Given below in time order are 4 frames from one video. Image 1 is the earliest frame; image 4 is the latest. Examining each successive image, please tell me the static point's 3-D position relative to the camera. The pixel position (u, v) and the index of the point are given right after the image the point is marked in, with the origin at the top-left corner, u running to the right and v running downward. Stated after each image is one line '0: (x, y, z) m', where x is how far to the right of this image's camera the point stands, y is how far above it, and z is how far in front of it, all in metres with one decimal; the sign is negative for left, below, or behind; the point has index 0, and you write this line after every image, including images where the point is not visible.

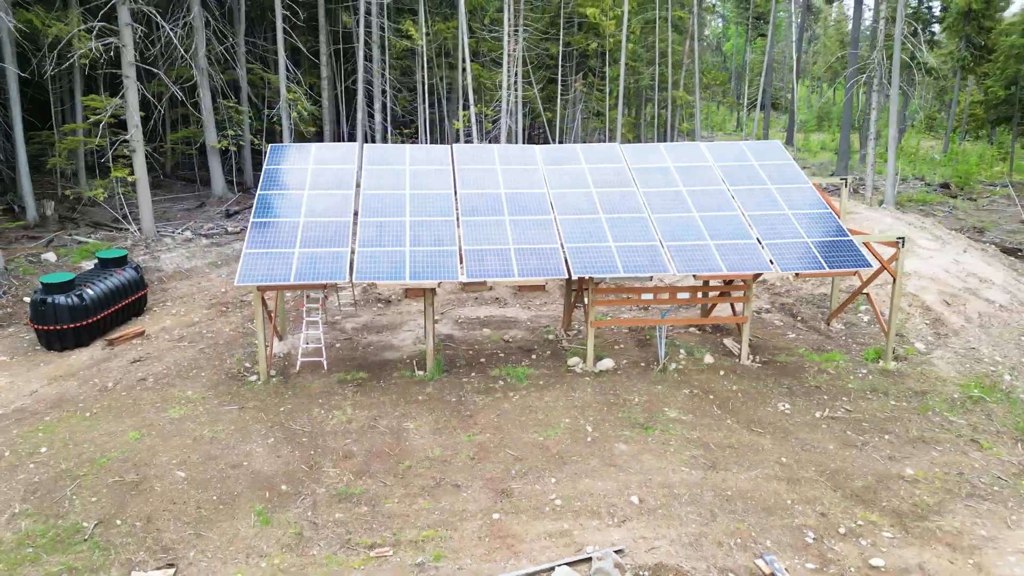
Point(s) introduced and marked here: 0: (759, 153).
0: (+3.4, +1.7, +10.2) m
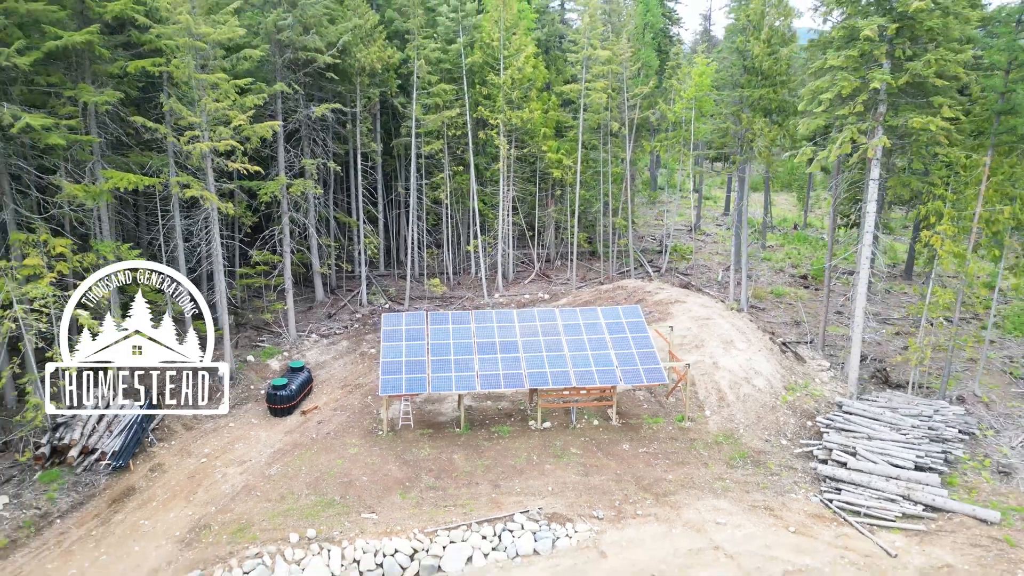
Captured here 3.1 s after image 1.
0: (+3.1, -0.8, +19.5) m
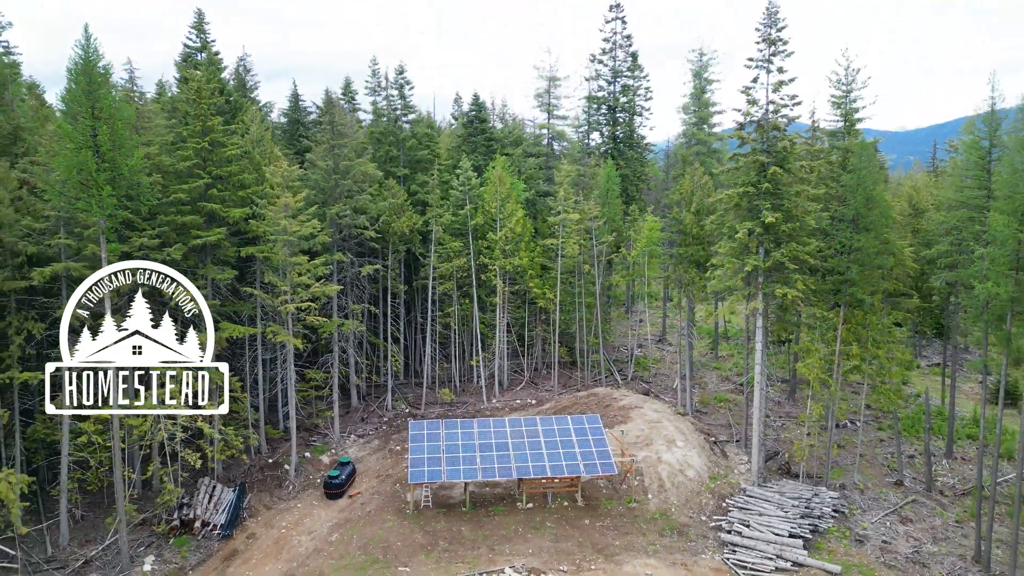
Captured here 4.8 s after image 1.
0: (+2.8, -5.0, +26.4) m
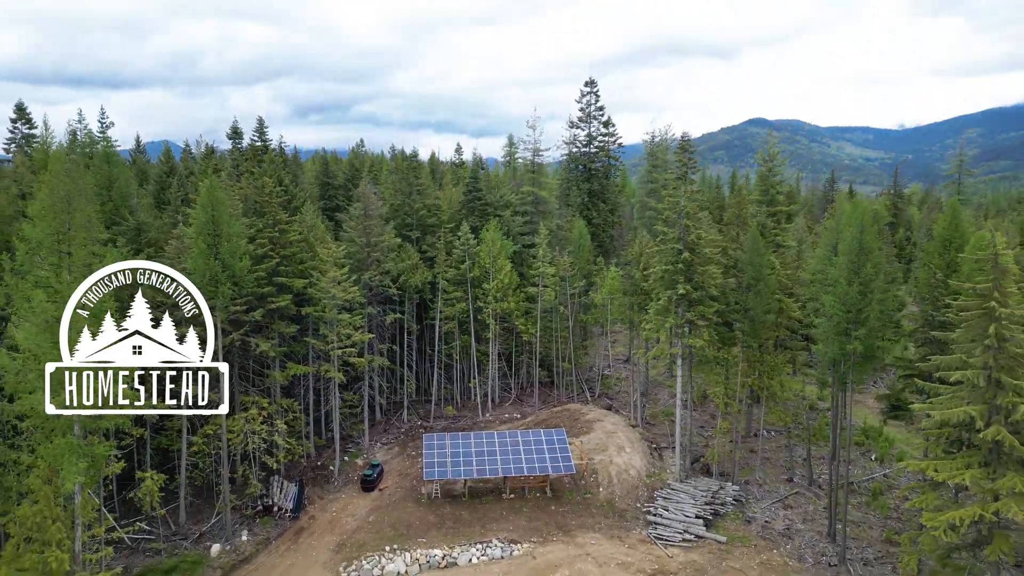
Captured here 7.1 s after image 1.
0: (+2.2, -7.3, +35.5) m
